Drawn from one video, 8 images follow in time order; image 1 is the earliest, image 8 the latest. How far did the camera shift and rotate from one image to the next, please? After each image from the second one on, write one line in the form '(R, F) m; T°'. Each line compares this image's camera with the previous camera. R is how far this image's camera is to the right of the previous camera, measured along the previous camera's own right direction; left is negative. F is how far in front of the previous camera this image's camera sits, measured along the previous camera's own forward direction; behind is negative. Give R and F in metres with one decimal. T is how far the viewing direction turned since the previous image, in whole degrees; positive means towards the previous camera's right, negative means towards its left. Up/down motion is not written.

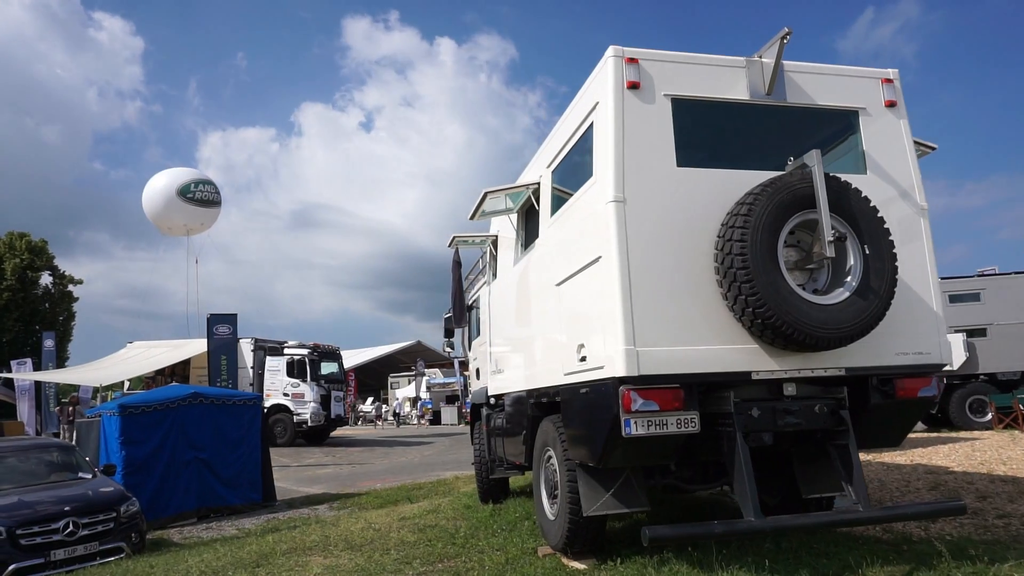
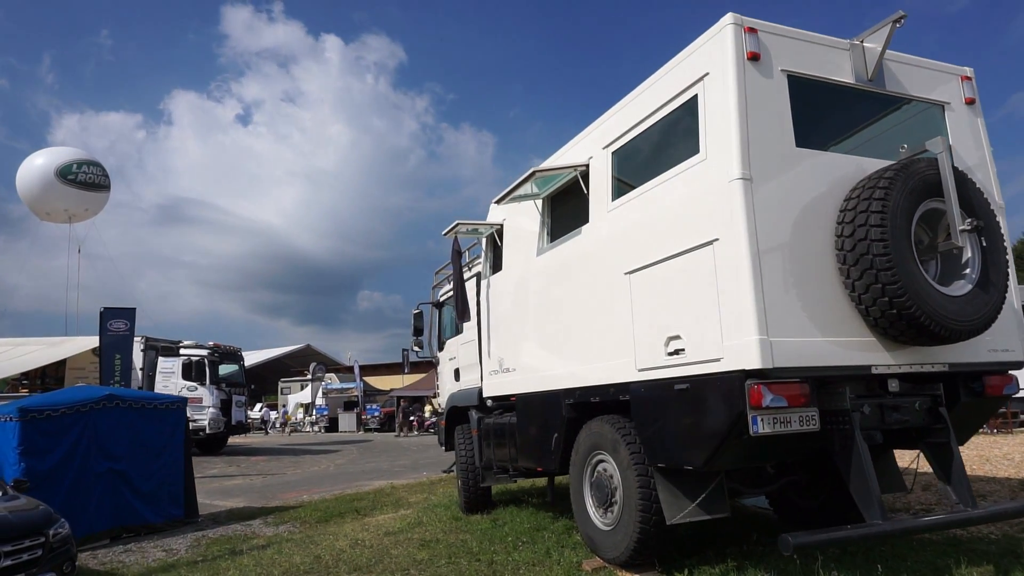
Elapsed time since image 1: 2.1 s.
(-1.3, +0.7) m; +10°
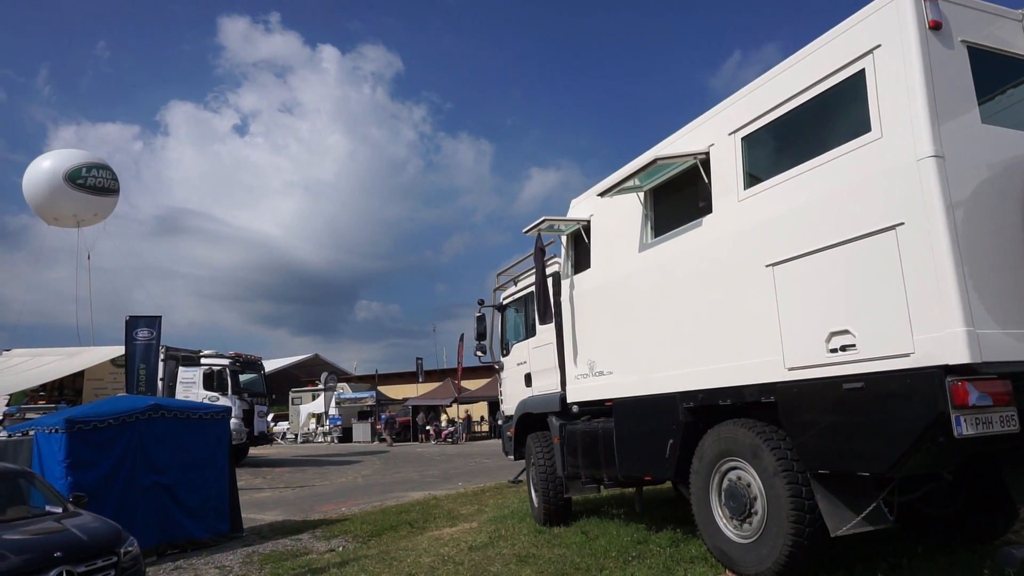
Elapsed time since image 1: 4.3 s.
(-0.9, +0.4) m; 0°
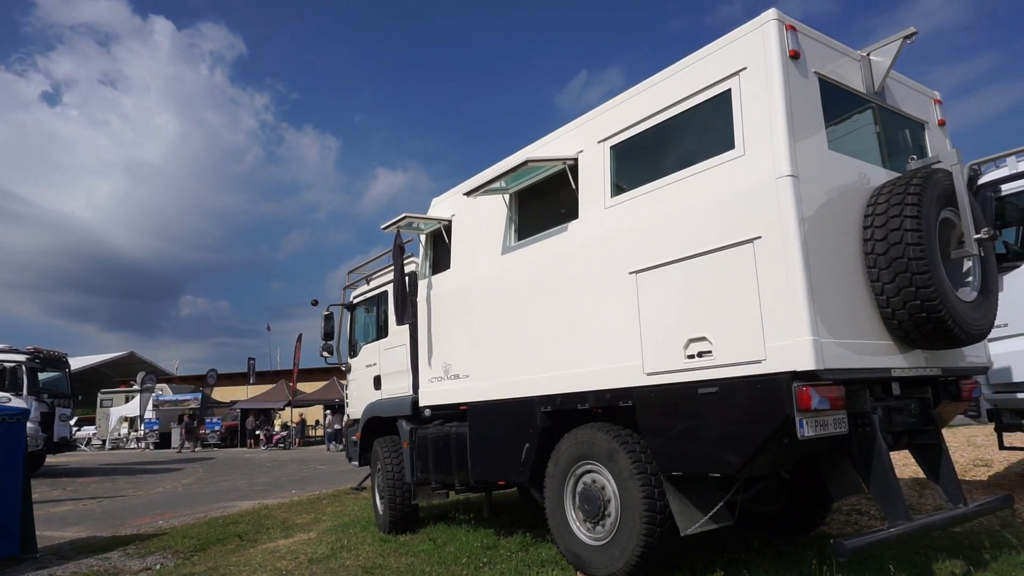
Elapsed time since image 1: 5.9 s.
(-0.1, +0.2) m; +13°
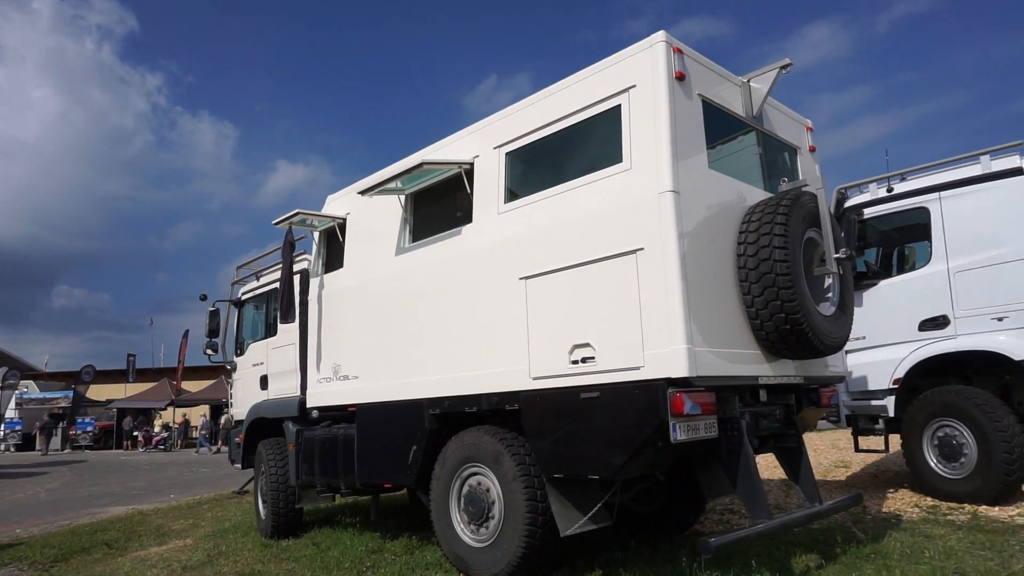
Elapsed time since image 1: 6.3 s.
(+0.1, 0.0) m; +8°
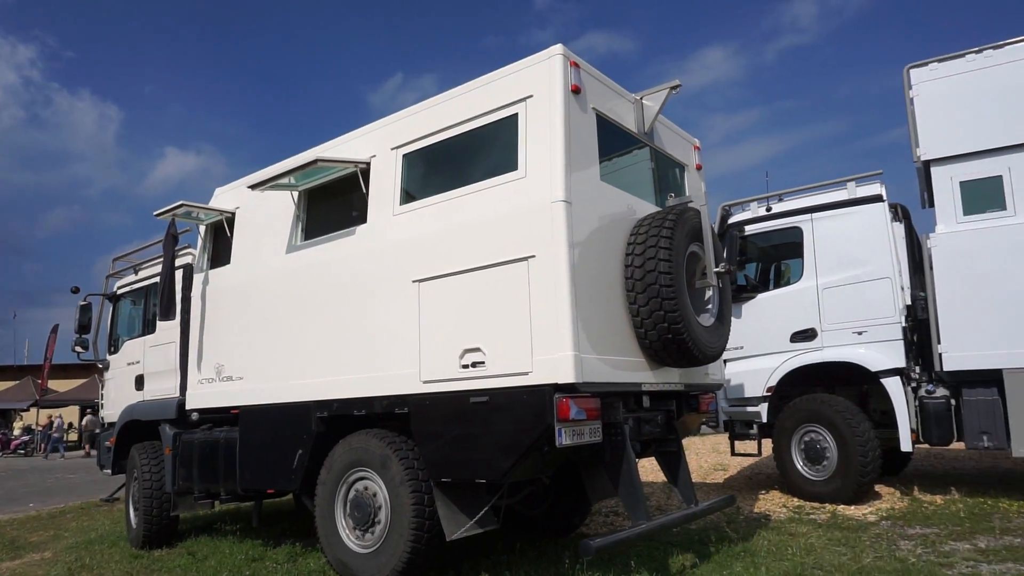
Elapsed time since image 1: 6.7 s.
(+0.1, 0.0) m; +8°
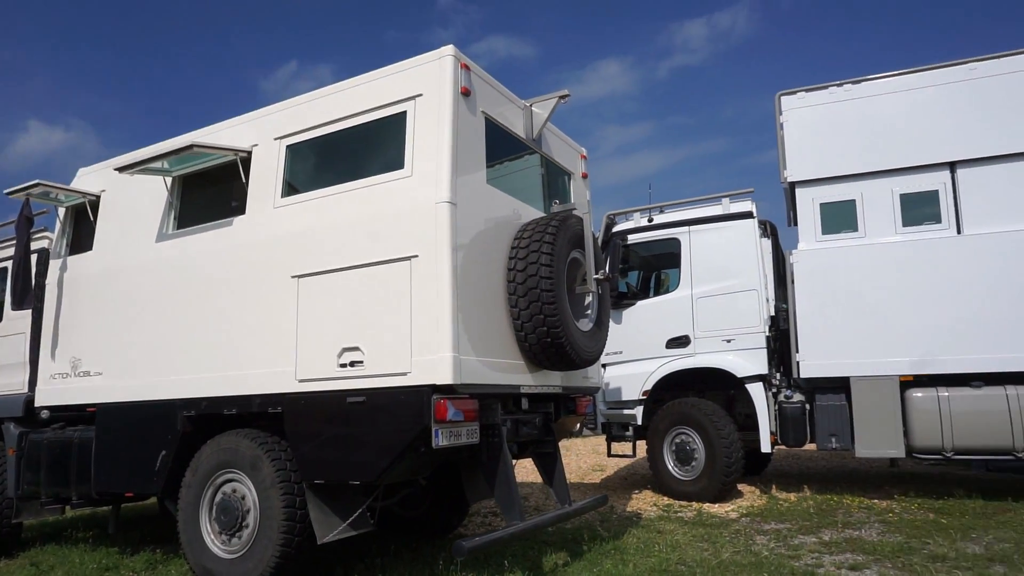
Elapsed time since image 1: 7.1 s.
(+0.1, 0.0) m; +8°
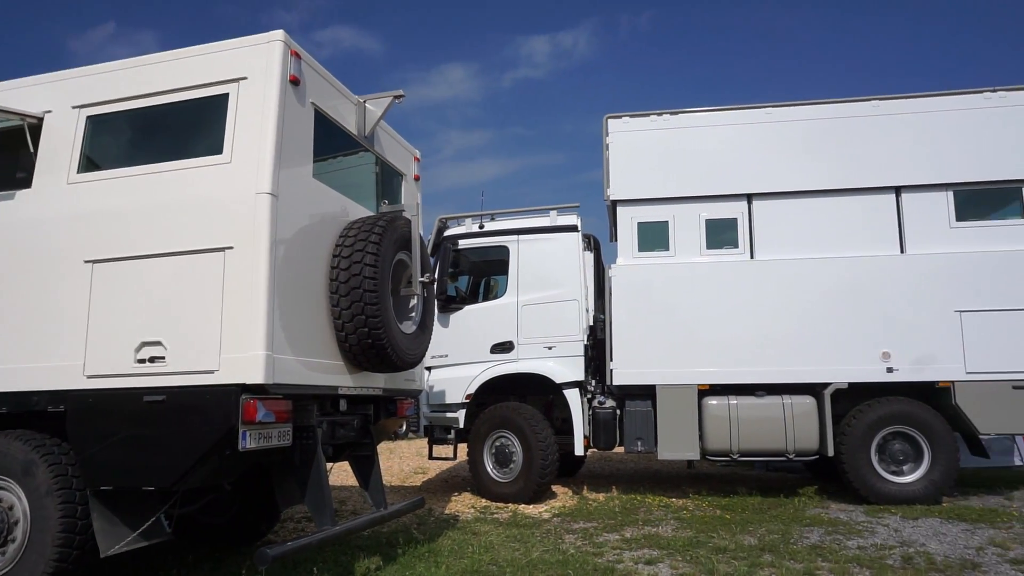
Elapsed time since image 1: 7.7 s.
(+0.1, 0.0) m; +13°
